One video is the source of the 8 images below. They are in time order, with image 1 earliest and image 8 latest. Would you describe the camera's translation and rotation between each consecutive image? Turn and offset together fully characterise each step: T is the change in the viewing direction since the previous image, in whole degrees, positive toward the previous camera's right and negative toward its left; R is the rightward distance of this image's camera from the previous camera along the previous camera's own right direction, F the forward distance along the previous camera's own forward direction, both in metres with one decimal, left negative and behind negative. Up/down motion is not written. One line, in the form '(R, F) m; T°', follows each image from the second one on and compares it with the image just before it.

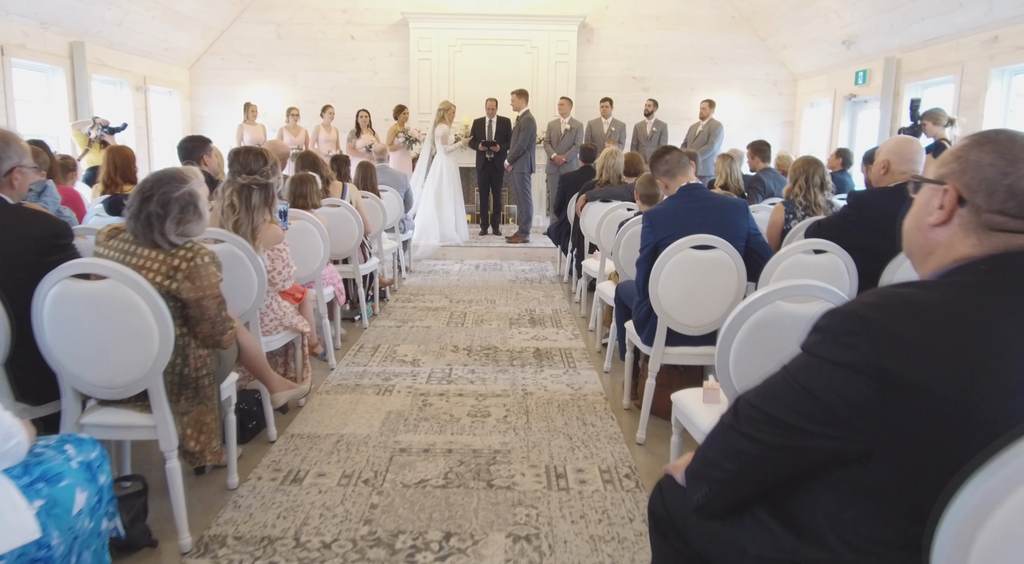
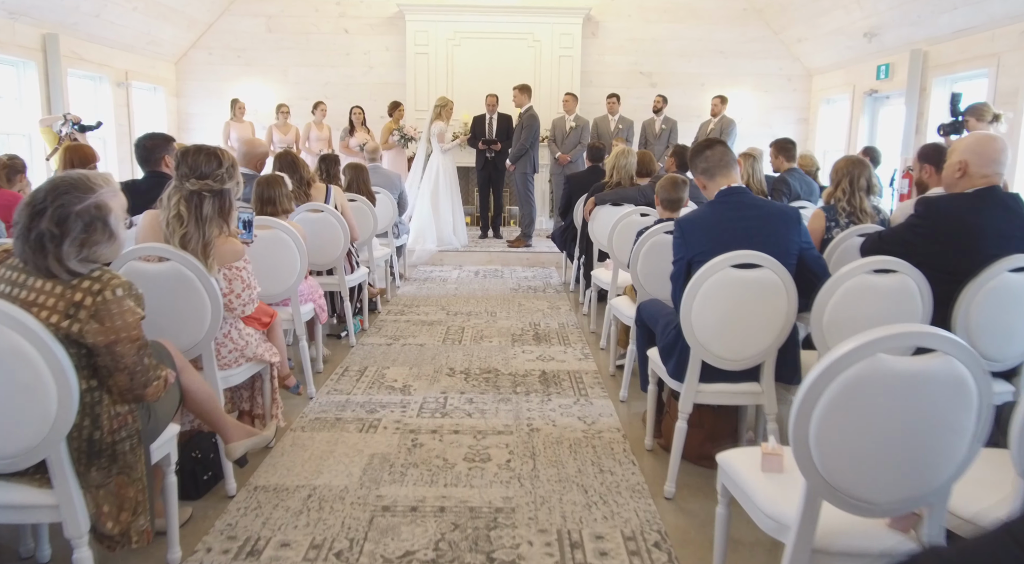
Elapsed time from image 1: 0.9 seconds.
(0.0, +0.5) m; 0°
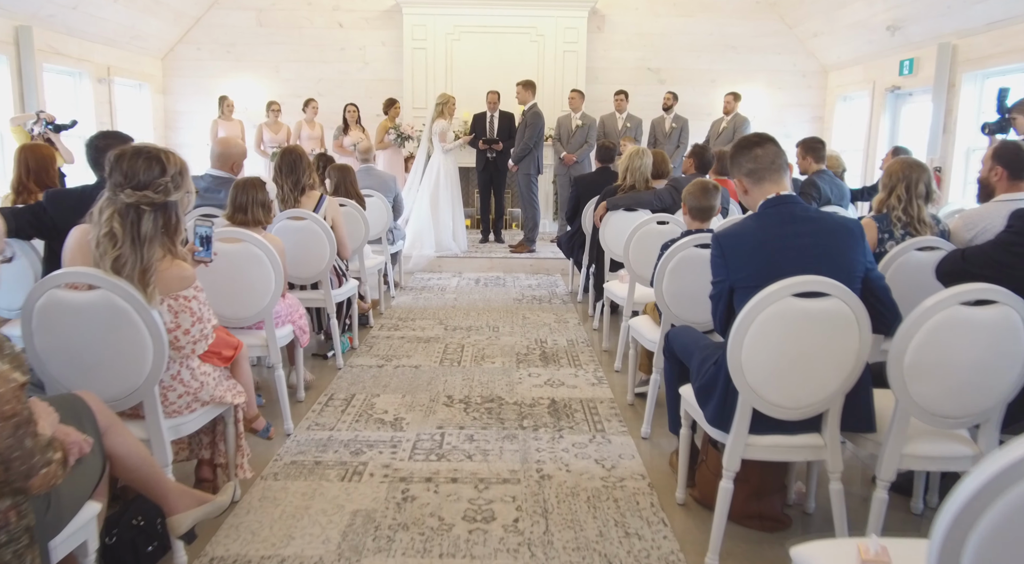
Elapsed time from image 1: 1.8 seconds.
(0.0, +0.4) m; 0°
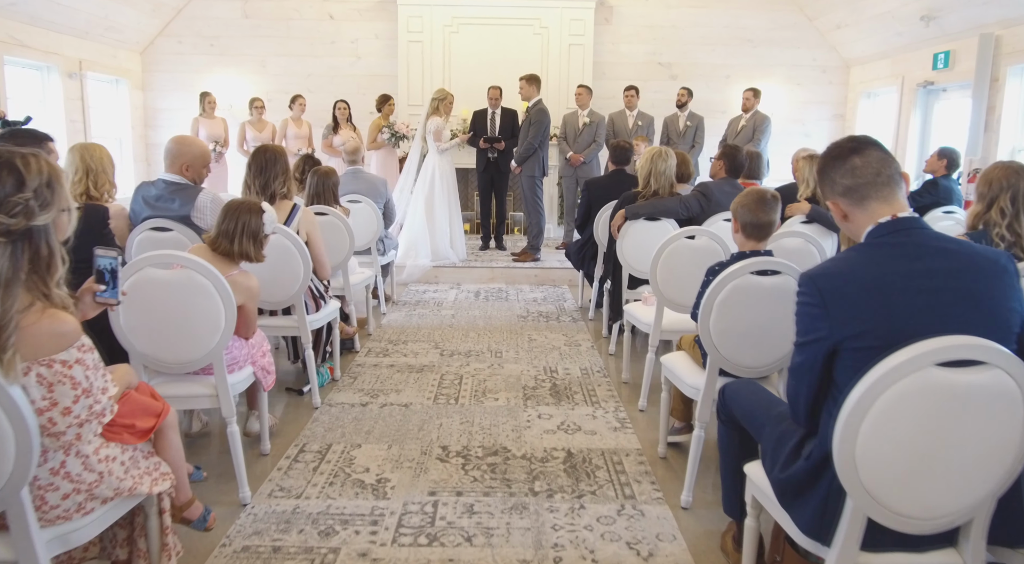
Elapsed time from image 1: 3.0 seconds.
(0.0, +0.6) m; 0°
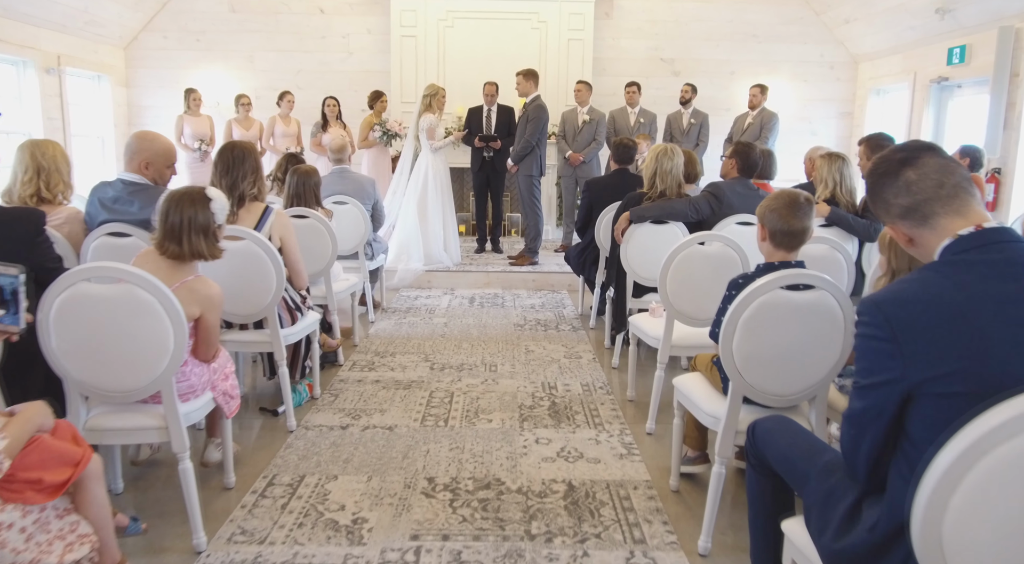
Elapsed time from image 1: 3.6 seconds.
(0.0, +0.3) m; 0°
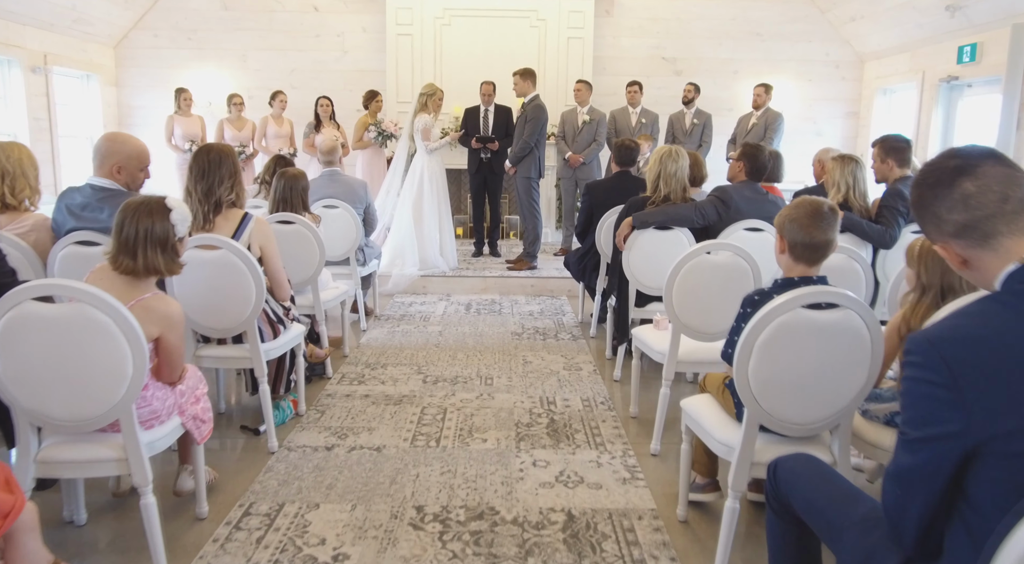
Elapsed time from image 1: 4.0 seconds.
(0.0, +0.2) m; 0°
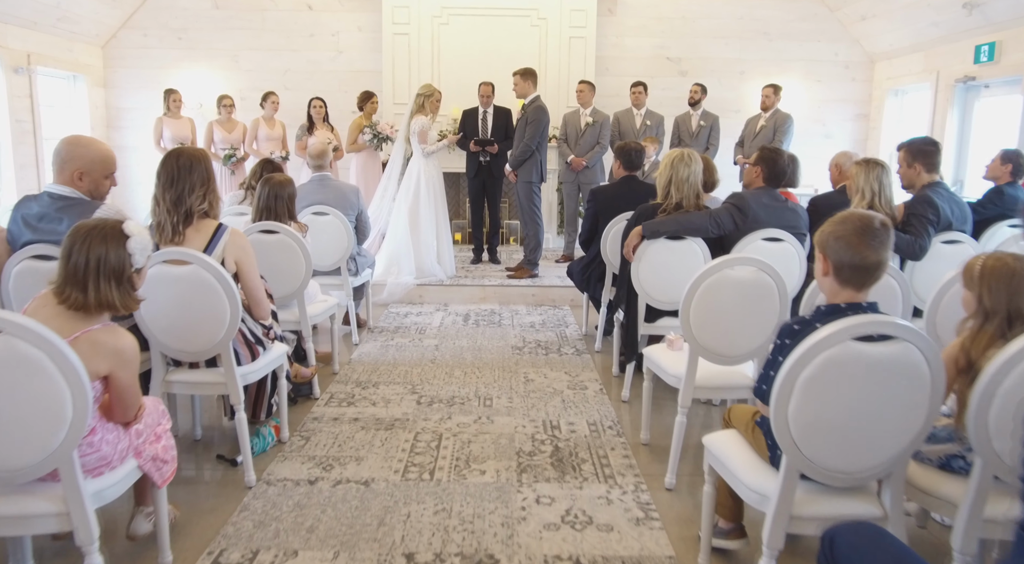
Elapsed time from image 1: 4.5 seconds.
(0.0, +0.2) m; 0°
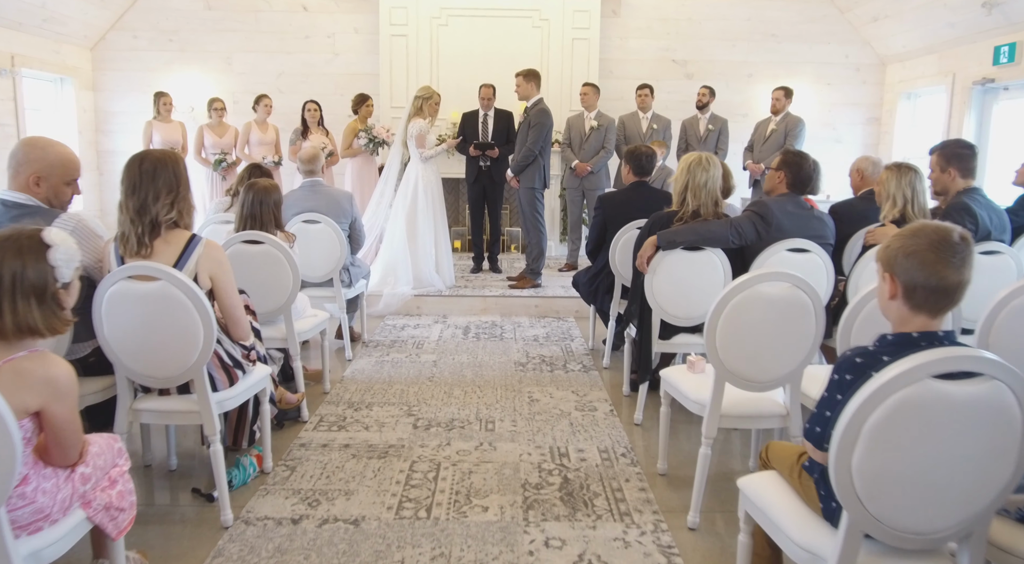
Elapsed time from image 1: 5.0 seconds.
(0.0, +0.2) m; 0°
